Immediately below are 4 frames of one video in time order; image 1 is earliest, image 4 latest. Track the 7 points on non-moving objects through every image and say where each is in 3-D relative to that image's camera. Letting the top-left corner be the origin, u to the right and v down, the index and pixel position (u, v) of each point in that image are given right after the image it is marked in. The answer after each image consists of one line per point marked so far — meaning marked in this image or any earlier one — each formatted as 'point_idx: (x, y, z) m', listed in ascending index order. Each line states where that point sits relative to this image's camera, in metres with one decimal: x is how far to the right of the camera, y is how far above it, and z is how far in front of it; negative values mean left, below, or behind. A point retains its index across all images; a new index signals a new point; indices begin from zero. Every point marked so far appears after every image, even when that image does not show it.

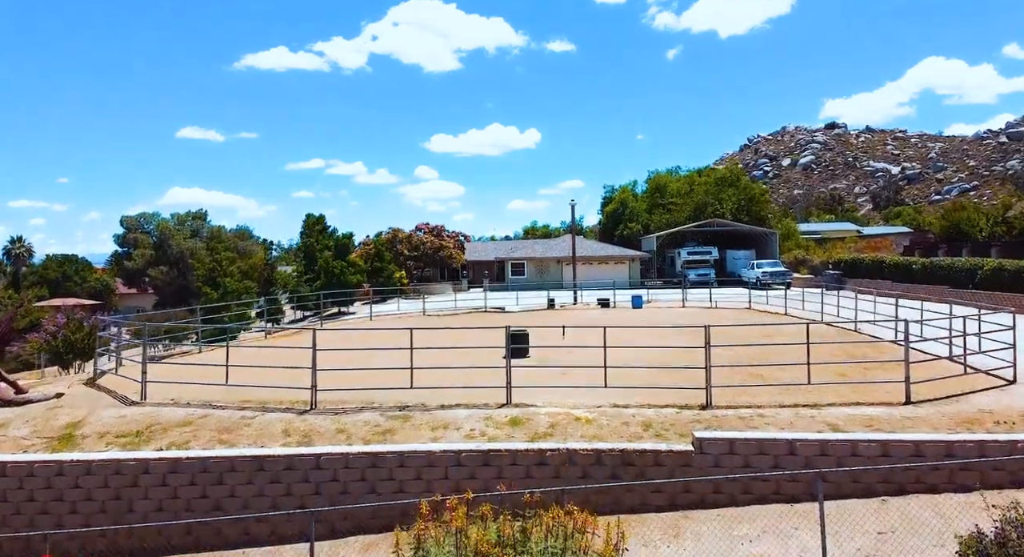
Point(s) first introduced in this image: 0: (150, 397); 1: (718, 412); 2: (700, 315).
0: (-4.2, -1.4, +7.3) m
1: (+2.0, -1.3, +6.3) m
2: (+4.8, -1.0, +16.2) m
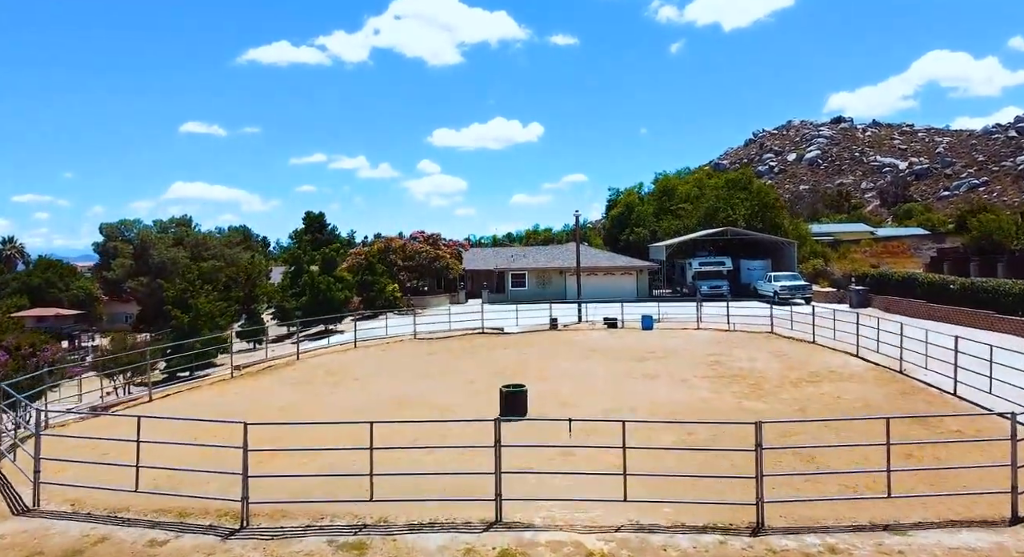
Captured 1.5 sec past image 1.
0: (-4.3, -2.0, +5.8) m
1: (+2.0, -2.0, +4.8) m
2: (+4.8, -1.5, +14.7) m
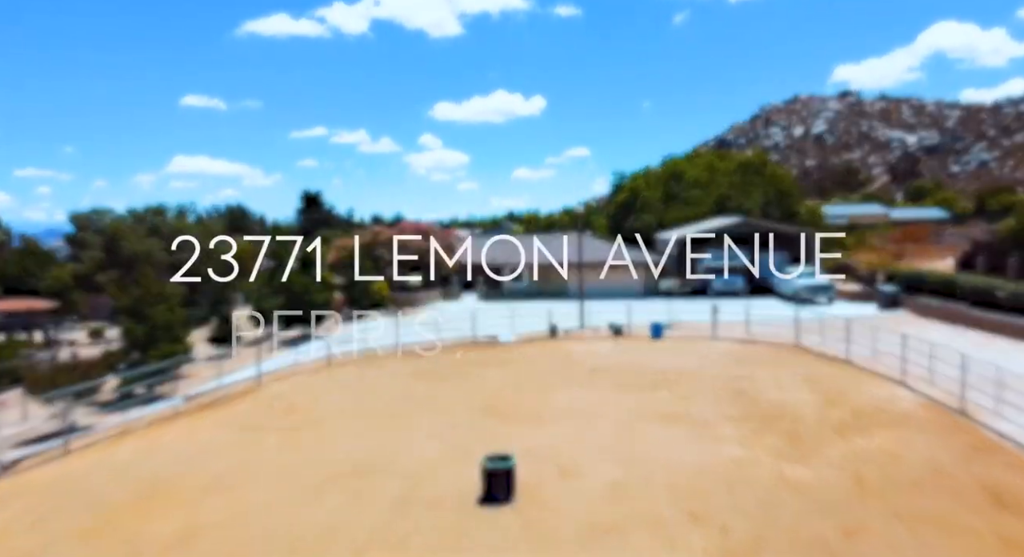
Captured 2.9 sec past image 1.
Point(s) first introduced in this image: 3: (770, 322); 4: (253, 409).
0: (-4.4, -2.6, +4.1) m
1: (+1.8, -2.6, +3.0) m
2: (+4.6, -1.8, +12.9) m
3: (+6.7, -1.2, +16.5) m
4: (-4.4, -2.1, +10.7) m
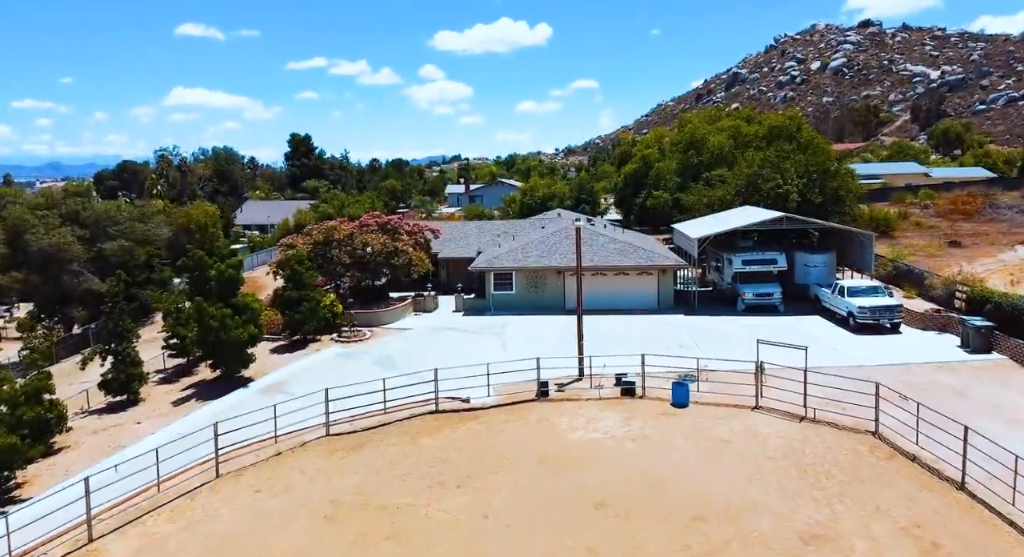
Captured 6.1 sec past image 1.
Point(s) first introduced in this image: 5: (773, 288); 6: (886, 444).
0: (-5.0, -4.7, +0.3) m
1: (+1.2, -4.8, -0.8) m
2: (+4.1, -3.0, +8.9) m
3: (+6.2, -2.1, +12.4) m
4: (-4.9, -3.6, +6.7) m
5: (+7.2, -0.4, +17.5) m
6: (+6.0, -2.6, +10.5) m
